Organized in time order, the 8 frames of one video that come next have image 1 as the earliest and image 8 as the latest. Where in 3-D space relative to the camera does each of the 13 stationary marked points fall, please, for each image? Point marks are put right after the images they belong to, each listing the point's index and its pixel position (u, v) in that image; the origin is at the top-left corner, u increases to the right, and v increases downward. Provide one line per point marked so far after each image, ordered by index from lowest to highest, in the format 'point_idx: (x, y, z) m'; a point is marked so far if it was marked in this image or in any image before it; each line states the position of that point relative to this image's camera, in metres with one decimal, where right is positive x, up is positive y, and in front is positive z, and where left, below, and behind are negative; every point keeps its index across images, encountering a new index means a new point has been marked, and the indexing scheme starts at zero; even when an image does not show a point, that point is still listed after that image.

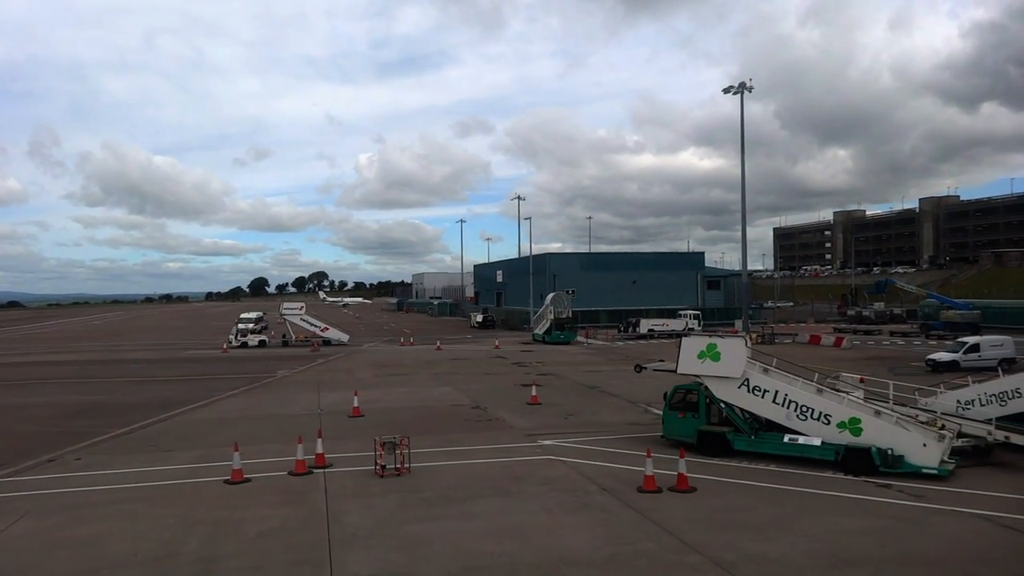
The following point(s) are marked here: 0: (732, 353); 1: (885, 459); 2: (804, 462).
0: (+4.8, -1.4, +17.8) m
1: (+7.2, -3.3, +16.0) m
2: (+6.1, -3.7, +17.1) m
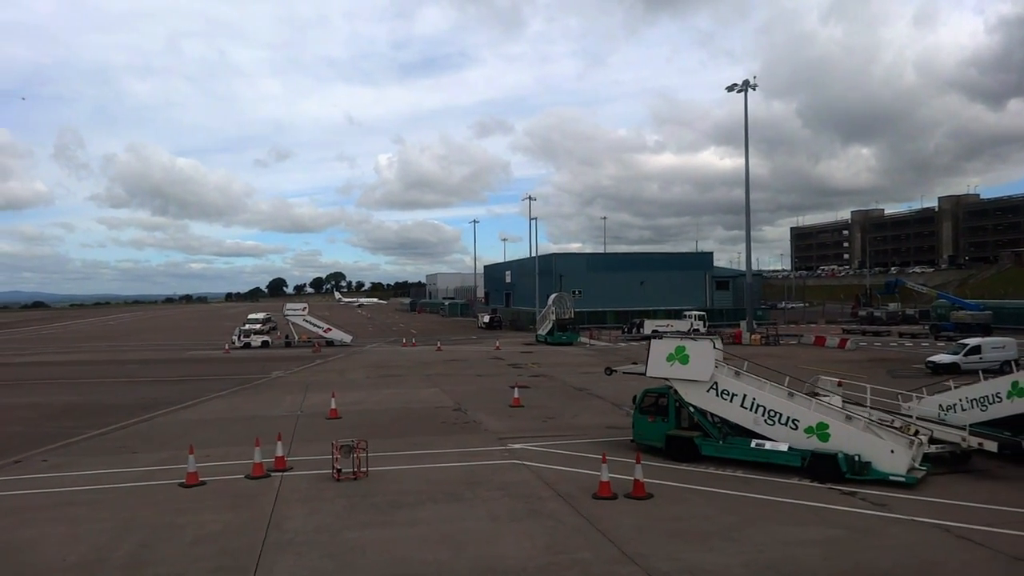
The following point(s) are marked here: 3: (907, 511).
0: (+4.0, -1.4, +17.4) m
1: (+6.4, -3.4, +15.5) m
2: (+5.3, -3.7, +16.7) m
3: (+6.6, -3.7, +13.7) m
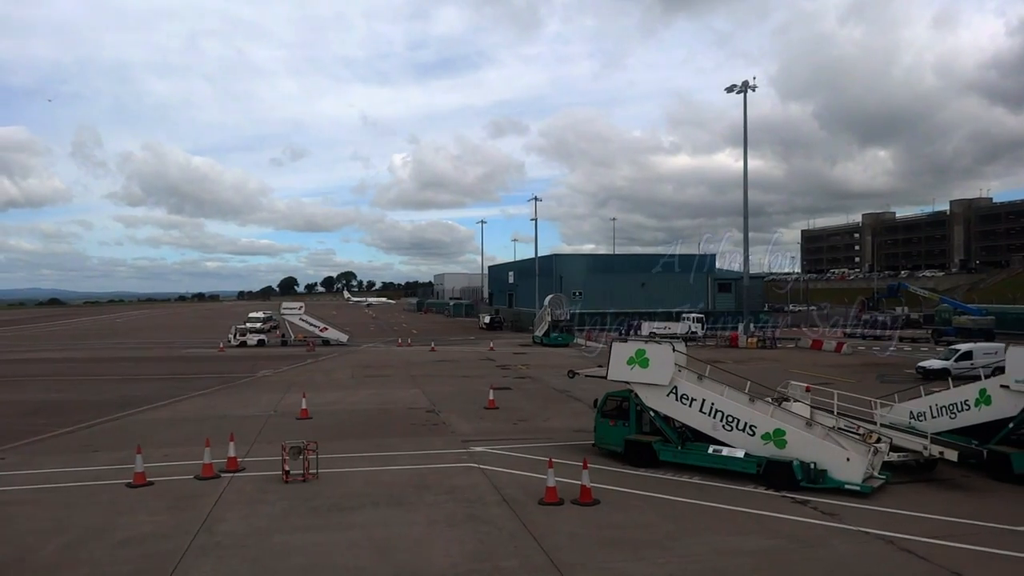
0: (+3.1, -1.5, +17.1) m
1: (+5.4, -3.4, +15.2) m
2: (+4.3, -3.7, +16.4) m
3: (+5.5, -3.8, +13.3) m
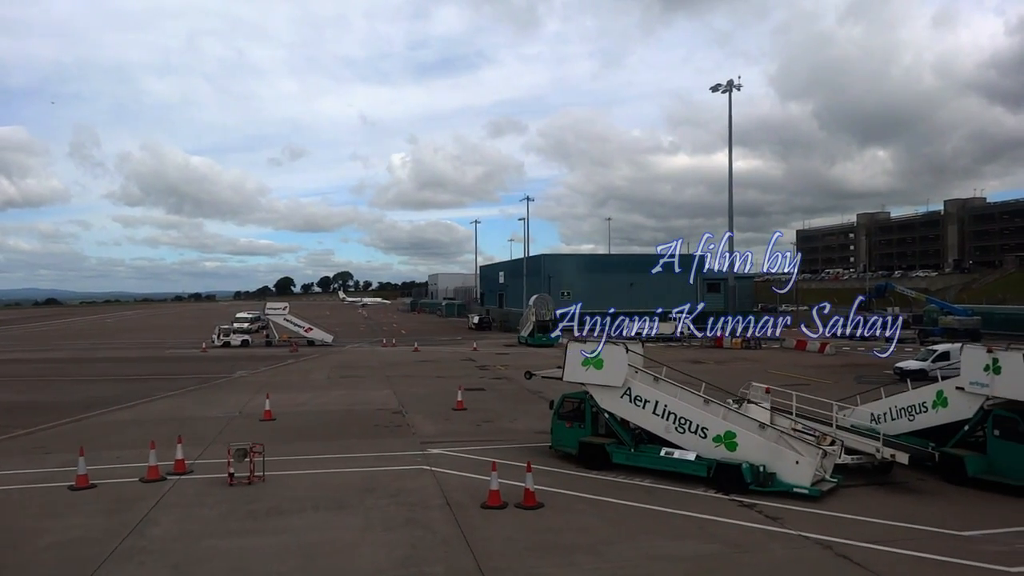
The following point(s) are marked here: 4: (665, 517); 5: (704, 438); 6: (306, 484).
0: (+2.1, -1.5, +16.9) m
1: (+4.4, -3.4, +15.0) m
2: (+3.3, -3.8, +16.2) m
3: (+4.6, -3.8, +13.1) m
4: (+2.5, -3.7, +13.4) m
5: (+3.7, -2.9, +15.8) m
6: (-3.9, -3.7, +15.6) m
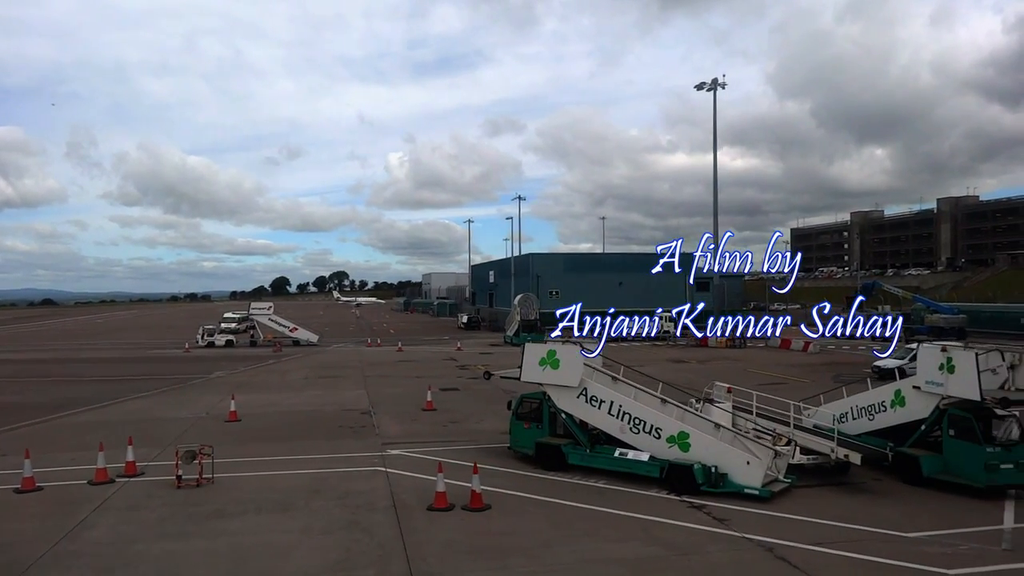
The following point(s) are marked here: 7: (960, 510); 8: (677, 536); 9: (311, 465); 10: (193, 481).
0: (+1.2, -1.5, +16.8) m
1: (+3.5, -3.4, +14.8) m
2: (+2.4, -3.7, +16.0) m
3: (+3.6, -3.8, +12.9) m
4: (+1.6, -3.7, +13.2) m
5: (+2.8, -2.9, +15.6) m
6: (-4.8, -3.7, +15.4) m
7: (+7.6, -3.8, +13.9) m
8: (+2.5, -3.8, +12.4) m
9: (-4.3, -3.8, +17.5) m
10: (-6.0, -3.6, +15.4) m
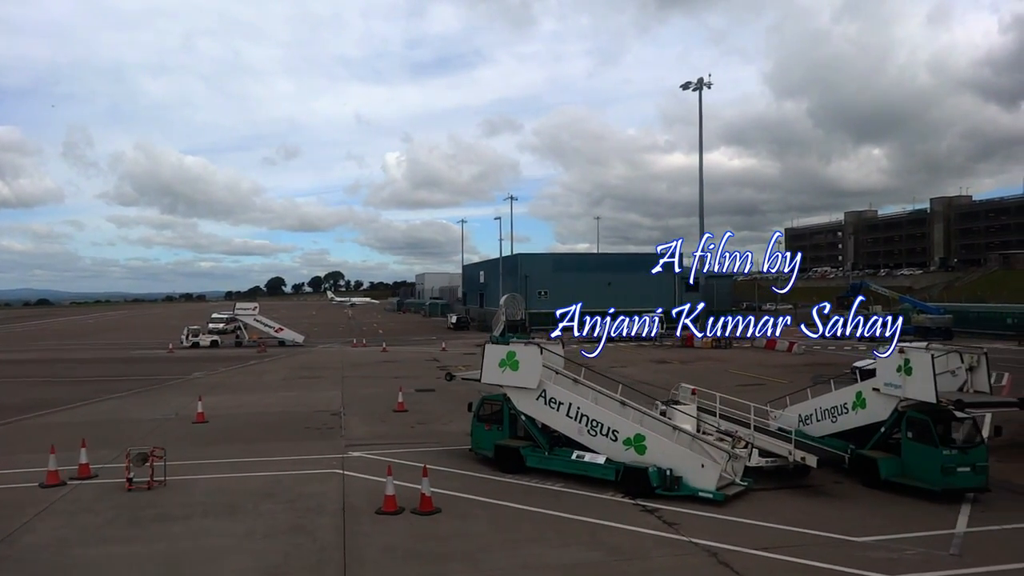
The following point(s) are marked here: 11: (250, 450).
0: (+0.3, -1.5, +16.6) m
1: (+2.7, -3.4, +14.6) m
2: (+1.6, -3.7, +15.8) m
3: (+2.8, -3.8, +12.8) m
4: (+0.7, -3.7, +13.1) m
5: (+1.9, -2.9, +15.4) m
6: (-5.6, -3.7, +15.2) m
7: (+6.7, -3.8, +13.7) m
8: (+1.7, -3.8, +12.3) m
9: (-5.1, -3.8, +17.3) m
10: (-6.8, -3.6, +15.3) m
11: (-6.1, -3.8, +19.2) m
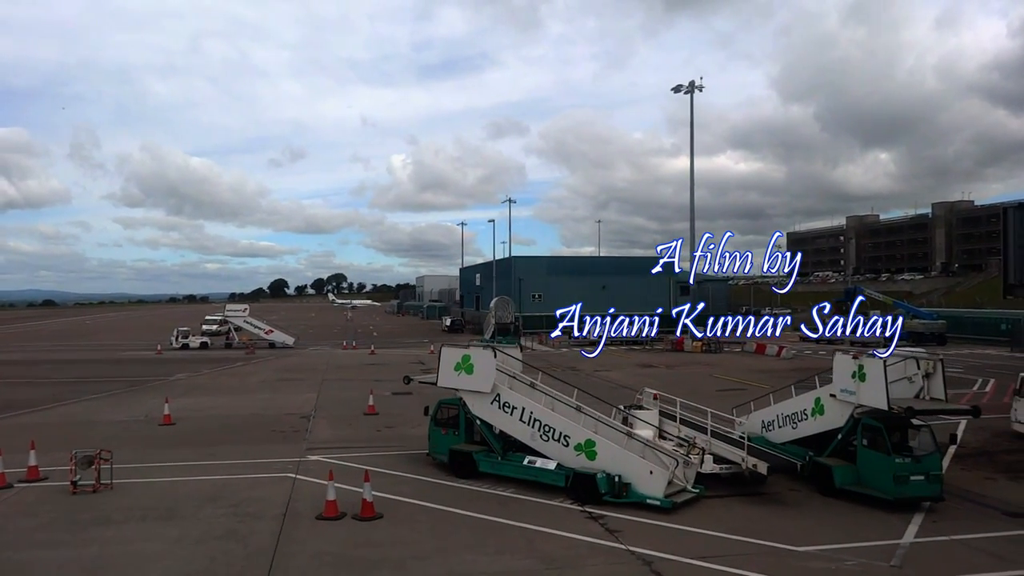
0: (-0.6, -1.5, +16.4) m
1: (+1.7, -3.5, +14.4) m
2: (+0.6, -3.8, +15.6) m
3: (+1.8, -3.8, +12.5) m
4: (-0.2, -3.8, +12.8) m
5: (+1.0, -2.9, +15.2) m
6: (-6.6, -3.7, +15.1) m
7: (+5.8, -3.8, +13.5) m
8: (+0.7, -3.8, +12.0) m
9: (-6.1, -3.8, +17.1) m
10: (-7.8, -3.7, +15.1) m
11: (-7.0, -3.8, +19.0) m
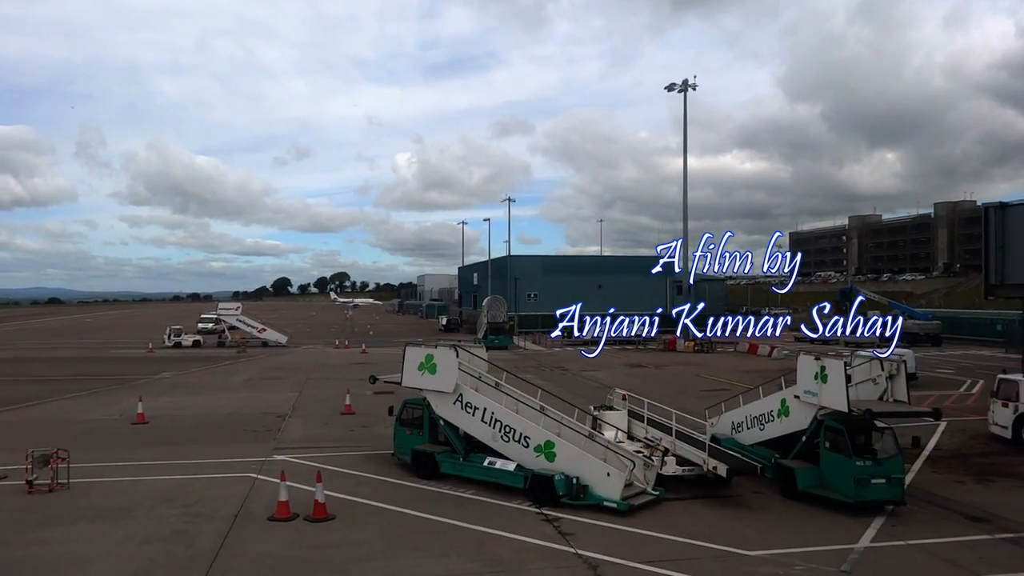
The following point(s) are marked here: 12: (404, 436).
0: (-1.3, -1.5, +16.2) m
1: (+1.0, -3.5, +14.2) m
2: (-0.1, -3.8, +15.4) m
3: (+1.1, -3.8, +12.3) m
4: (-1.0, -3.8, +12.7) m
5: (+0.3, -2.9, +15.0) m
6: (-7.3, -3.7, +15.0) m
7: (+5.0, -3.8, +13.2) m
8: (-0.1, -3.8, +11.8) m
9: (-6.8, -3.8, +17.0) m
10: (-8.5, -3.6, +15.0) m
11: (-7.7, -3.8, +18.9) m
12: (-2.3, -3.1, +17.3) m
